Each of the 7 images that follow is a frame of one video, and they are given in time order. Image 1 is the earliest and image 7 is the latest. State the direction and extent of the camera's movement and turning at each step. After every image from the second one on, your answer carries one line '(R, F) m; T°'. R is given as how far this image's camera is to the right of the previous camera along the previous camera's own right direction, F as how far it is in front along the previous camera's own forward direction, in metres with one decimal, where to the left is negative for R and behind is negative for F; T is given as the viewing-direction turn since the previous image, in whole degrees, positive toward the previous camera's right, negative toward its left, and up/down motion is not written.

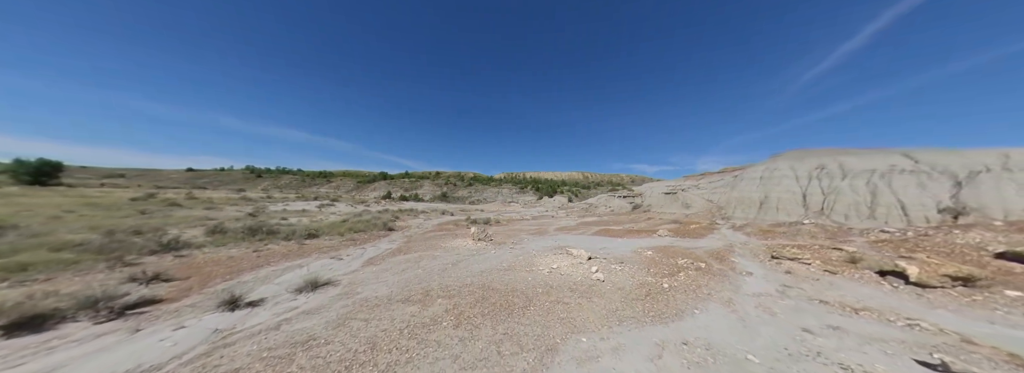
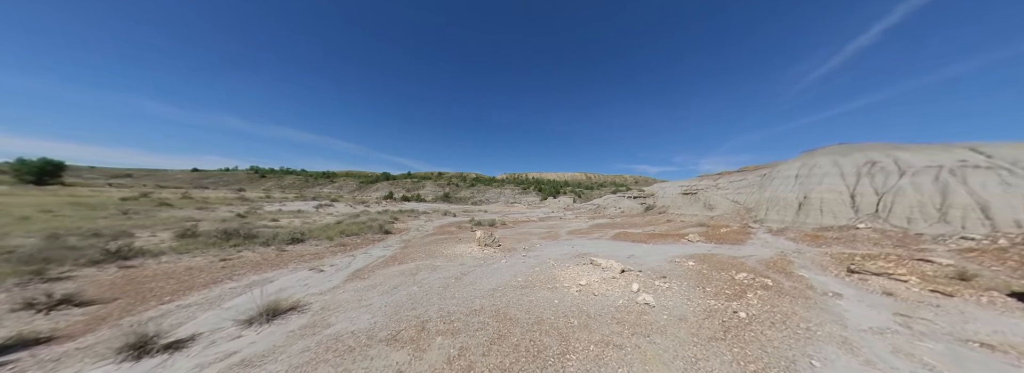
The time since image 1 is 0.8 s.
(-0.6, +2.0) m; -1°
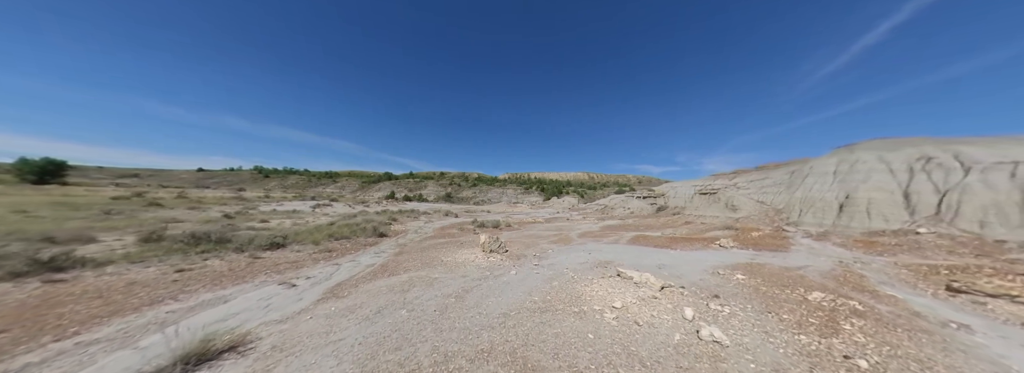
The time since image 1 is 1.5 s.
(-0.4, +1.7) m; 0°
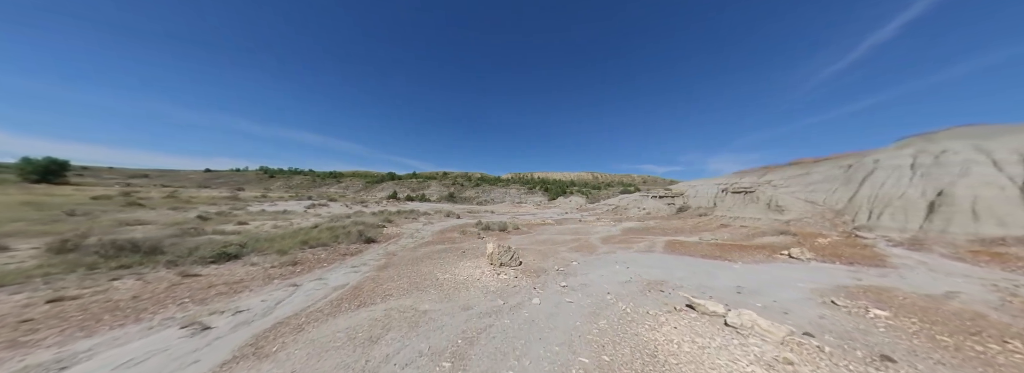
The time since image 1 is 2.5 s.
(-0.6, +2.8) m; -1°
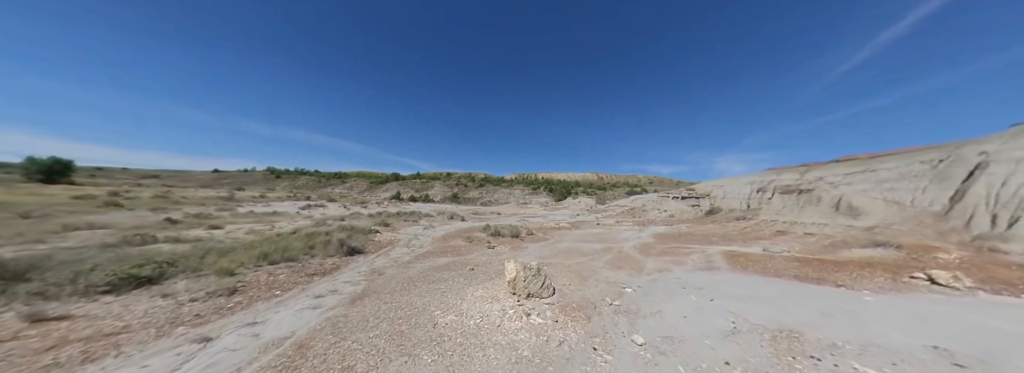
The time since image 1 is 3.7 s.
(-0.9, +3.0) m; -1°
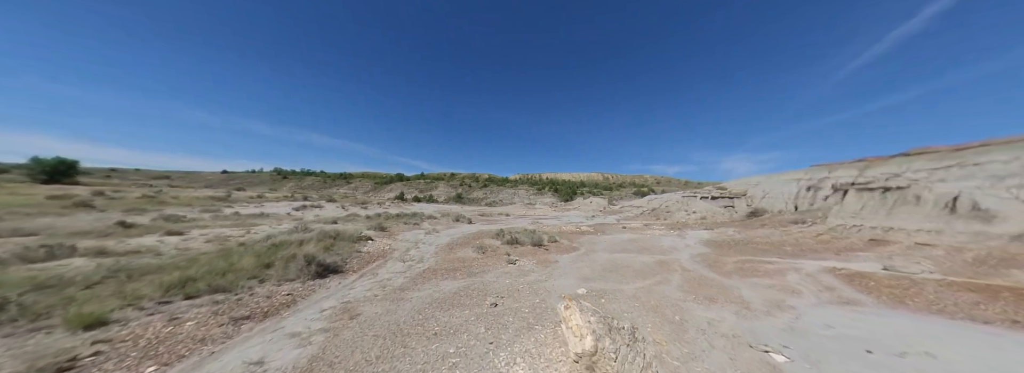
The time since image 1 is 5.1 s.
(-1.1, +3.2) m; -1°
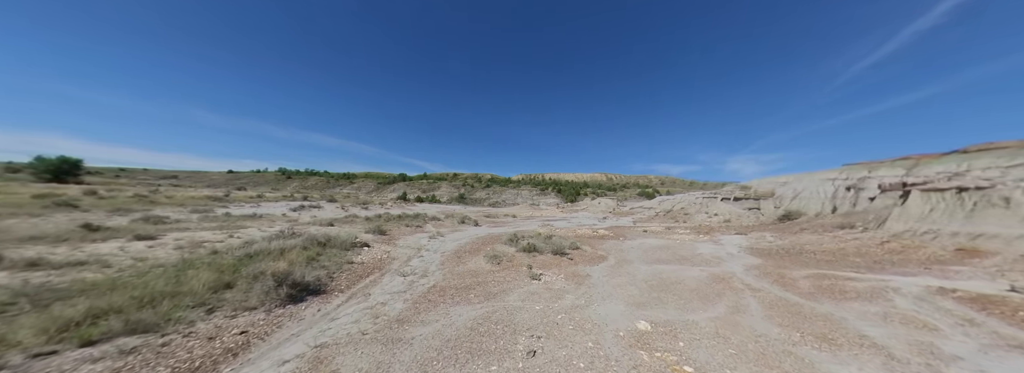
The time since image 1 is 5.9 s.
(-0.8, +1.9) m; -1°
